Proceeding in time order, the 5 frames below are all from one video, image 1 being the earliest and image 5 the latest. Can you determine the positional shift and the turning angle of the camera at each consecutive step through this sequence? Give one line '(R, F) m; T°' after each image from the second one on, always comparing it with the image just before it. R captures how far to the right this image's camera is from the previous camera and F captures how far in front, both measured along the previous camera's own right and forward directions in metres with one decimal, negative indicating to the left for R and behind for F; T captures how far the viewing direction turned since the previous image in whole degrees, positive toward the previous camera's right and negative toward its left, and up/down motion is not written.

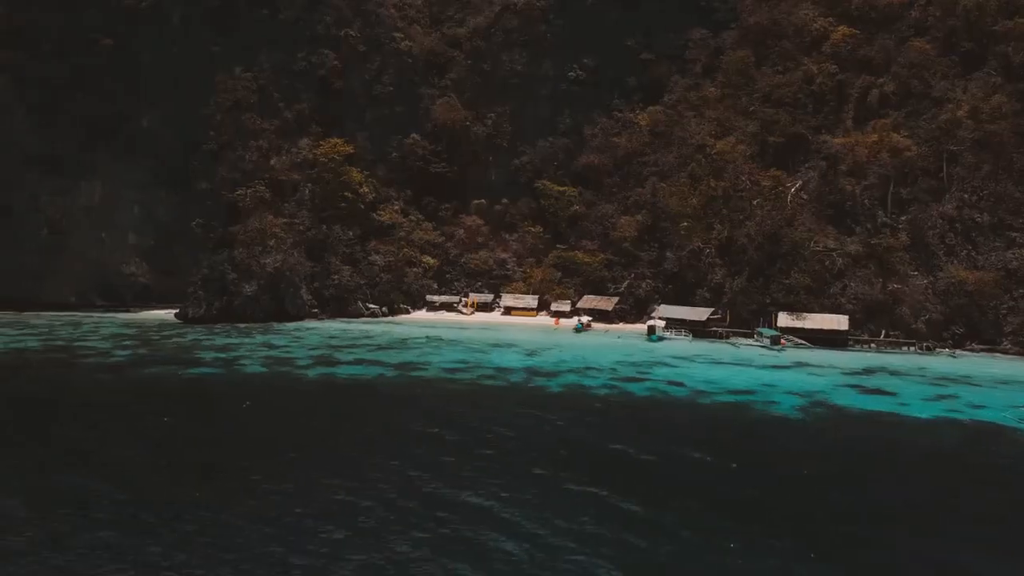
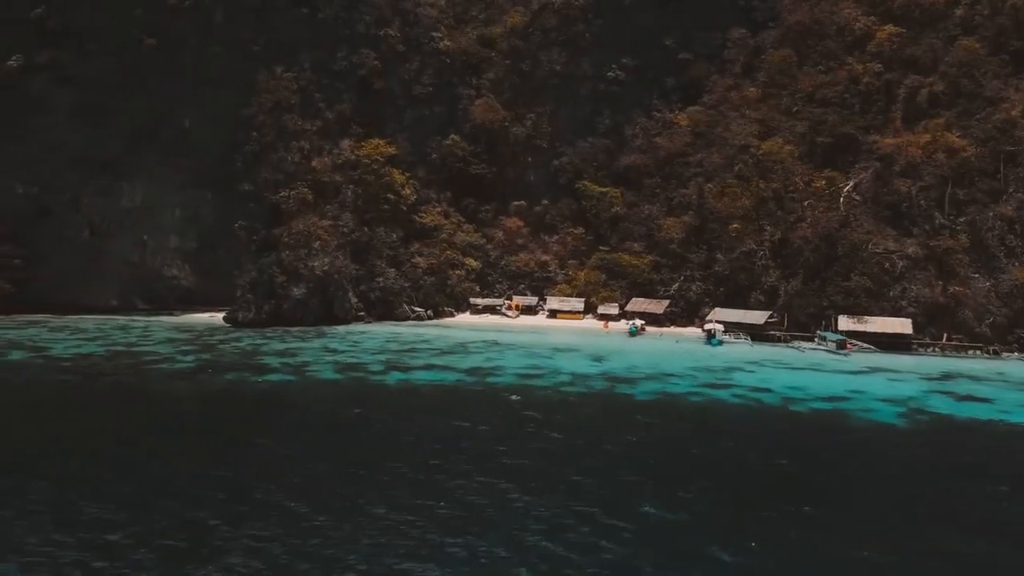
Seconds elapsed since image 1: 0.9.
(-3.8, +0.6) m; 0°
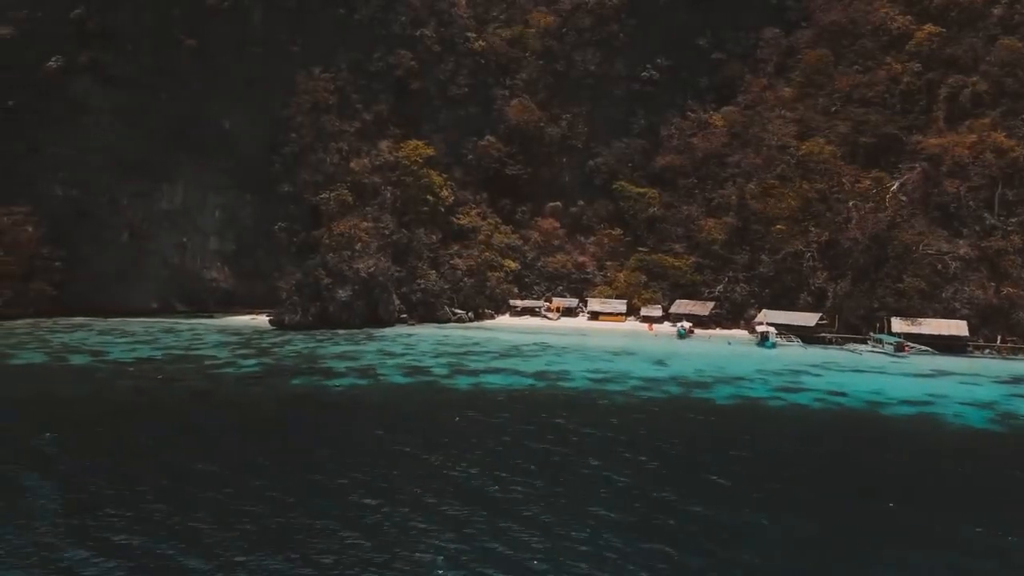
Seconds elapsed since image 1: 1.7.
(-3.4, +0.4) m; 0°
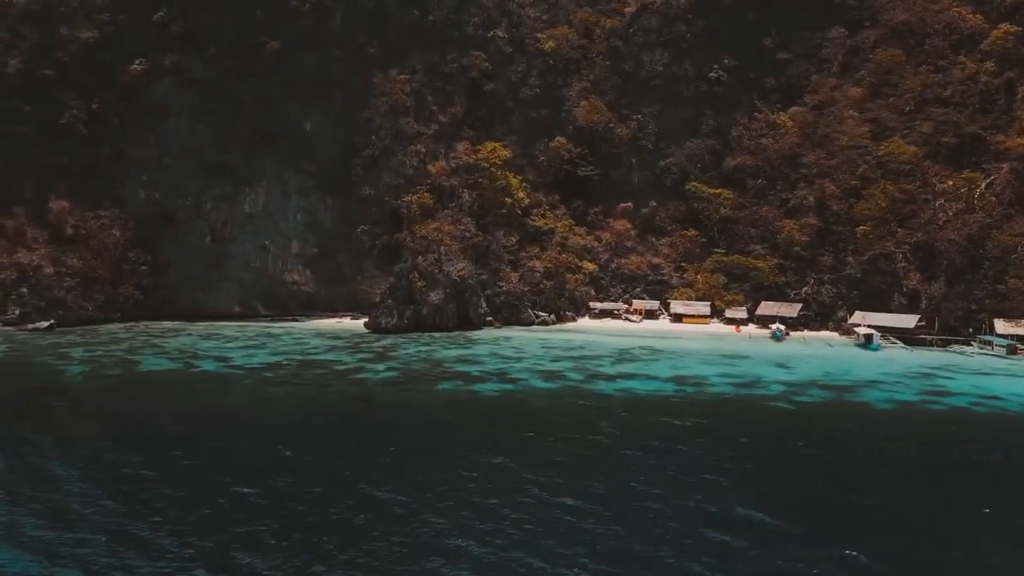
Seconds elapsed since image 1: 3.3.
(-6.8, +0.2) m; 0°
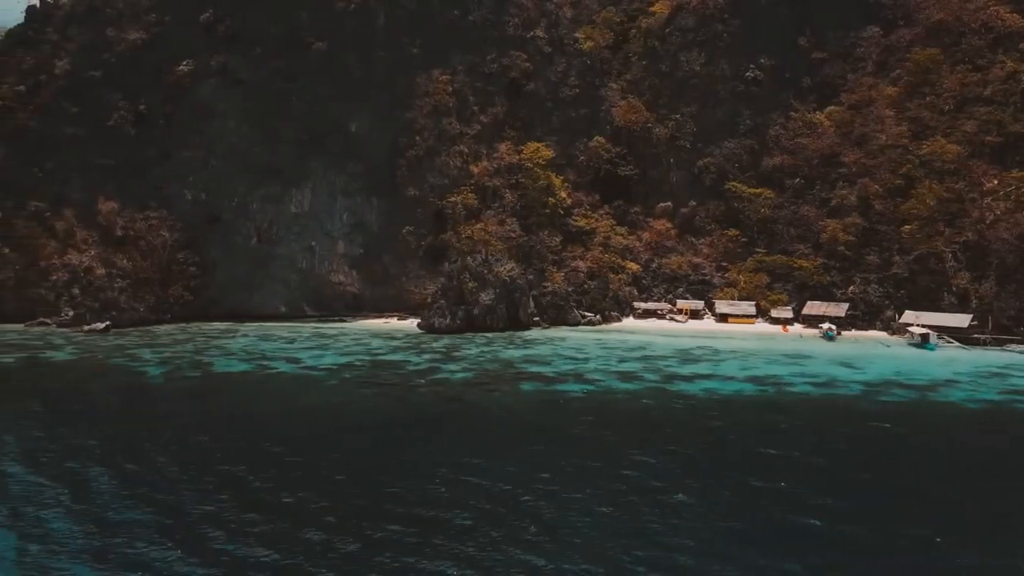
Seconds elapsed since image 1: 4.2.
(-3.8, 0.0) m; 0°
